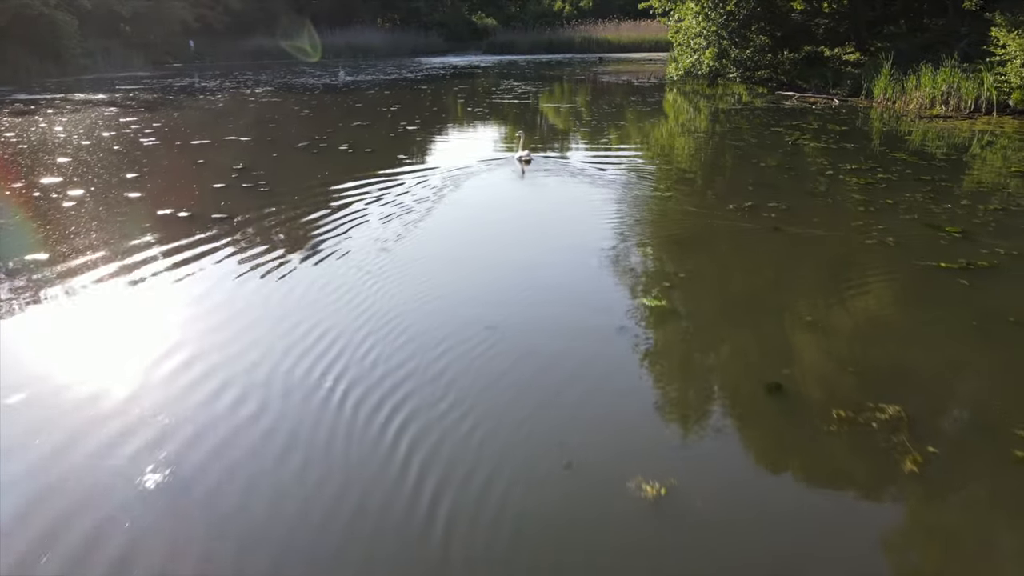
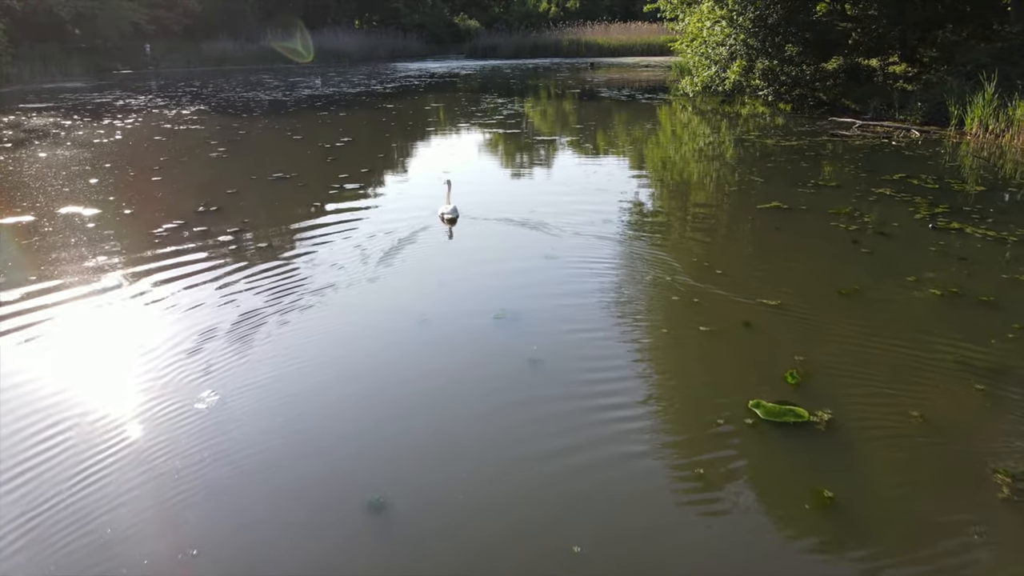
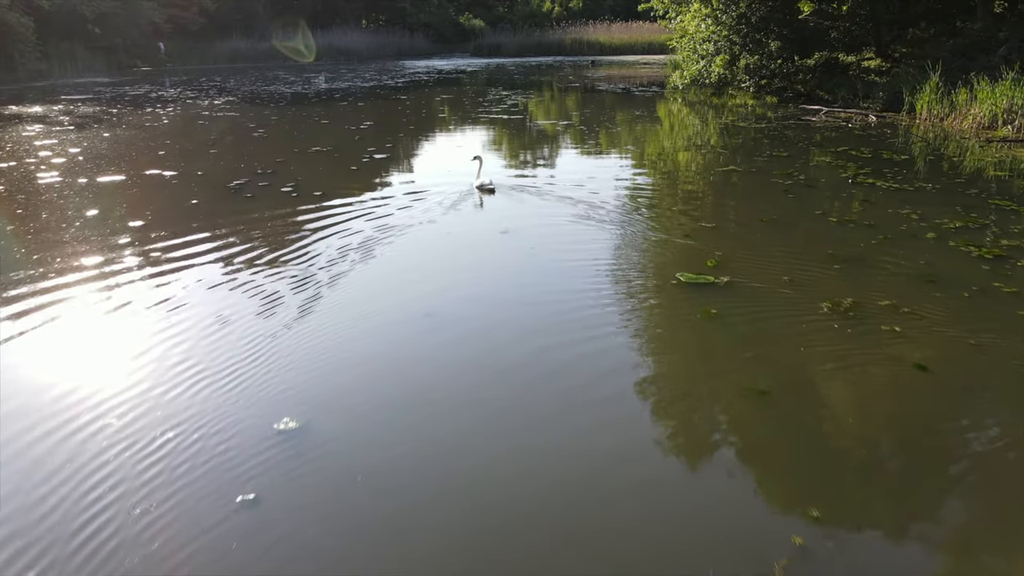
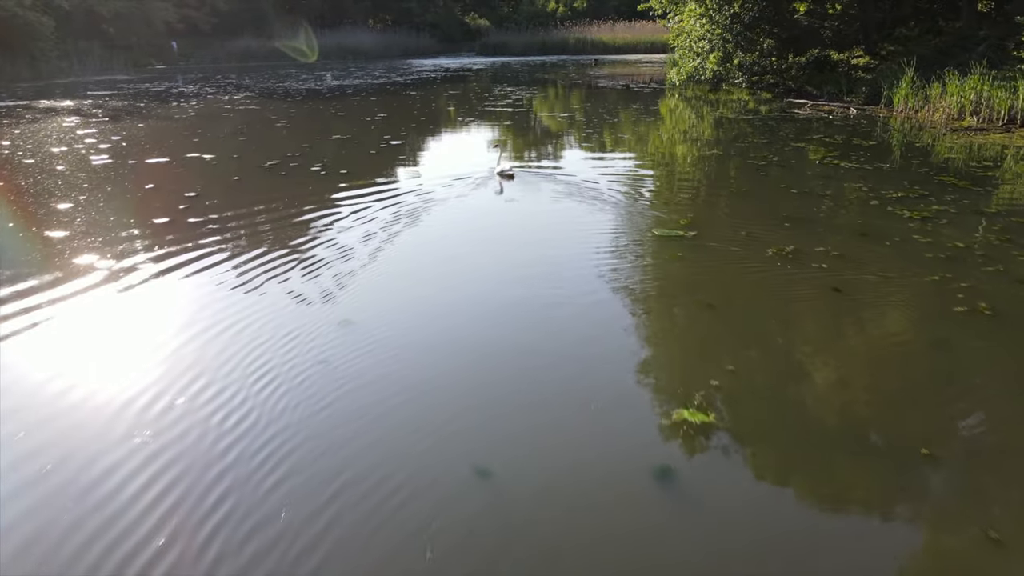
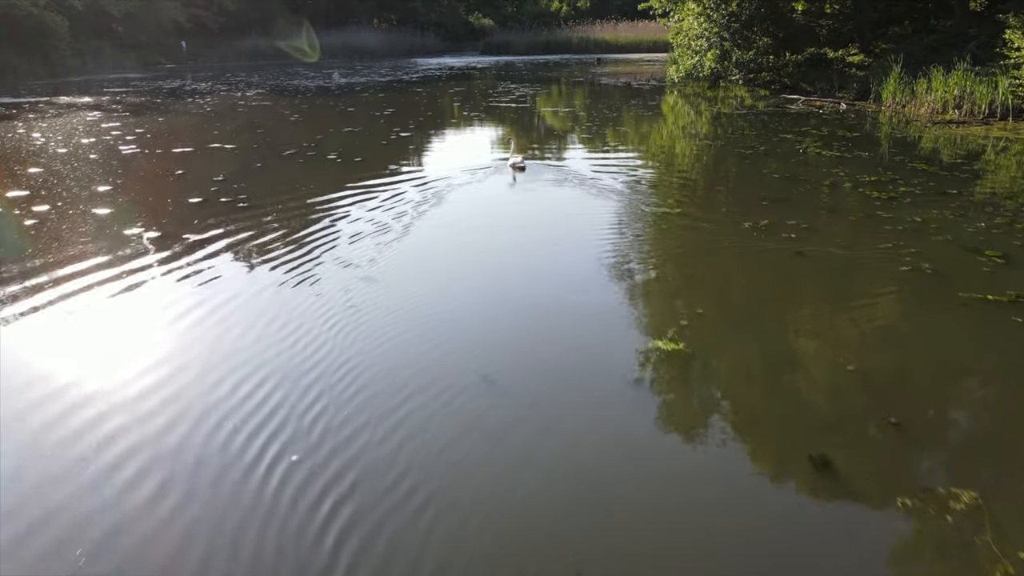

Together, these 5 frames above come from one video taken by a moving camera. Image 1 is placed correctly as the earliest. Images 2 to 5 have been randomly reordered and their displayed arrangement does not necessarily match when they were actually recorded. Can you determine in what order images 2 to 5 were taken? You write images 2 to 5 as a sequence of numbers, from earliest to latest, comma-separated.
5, 4, 3, 2
